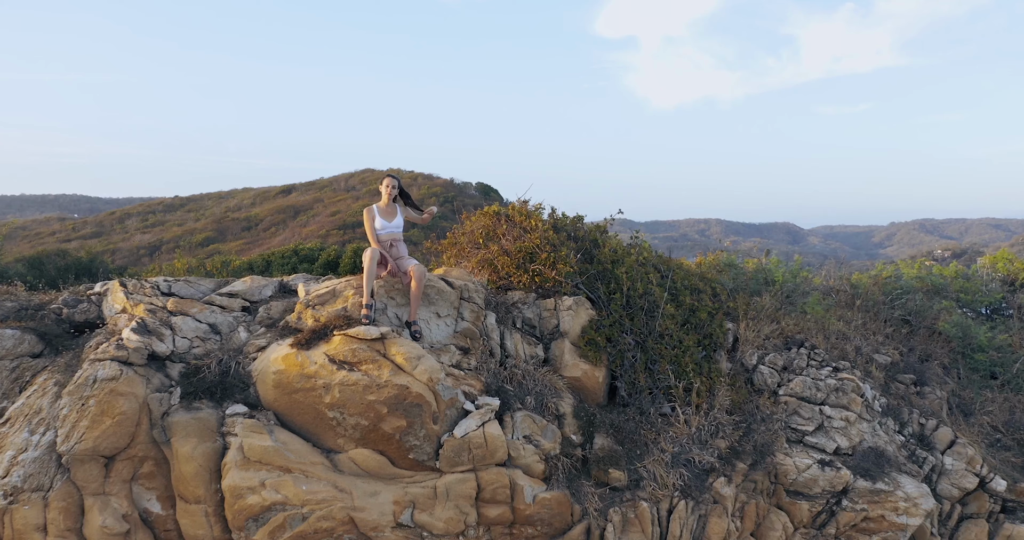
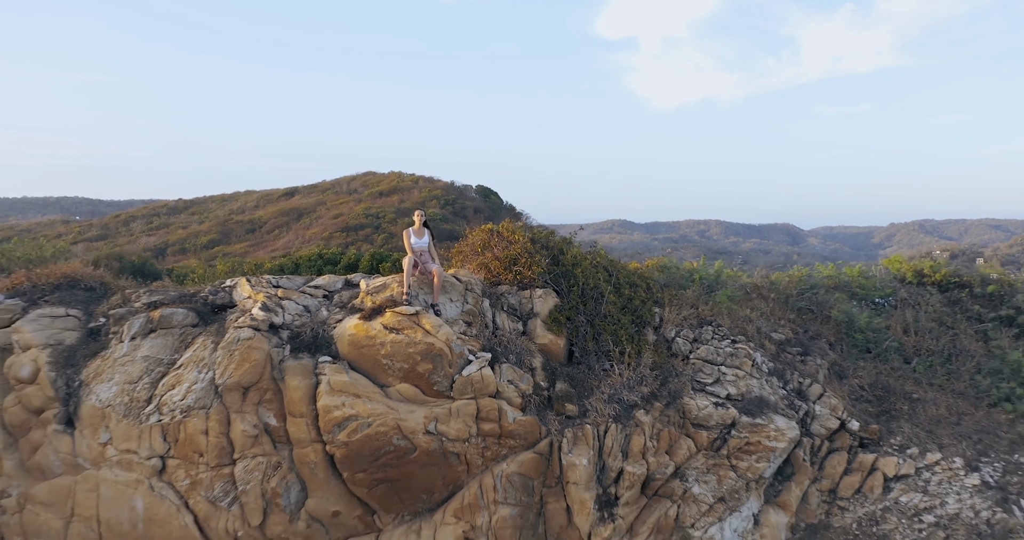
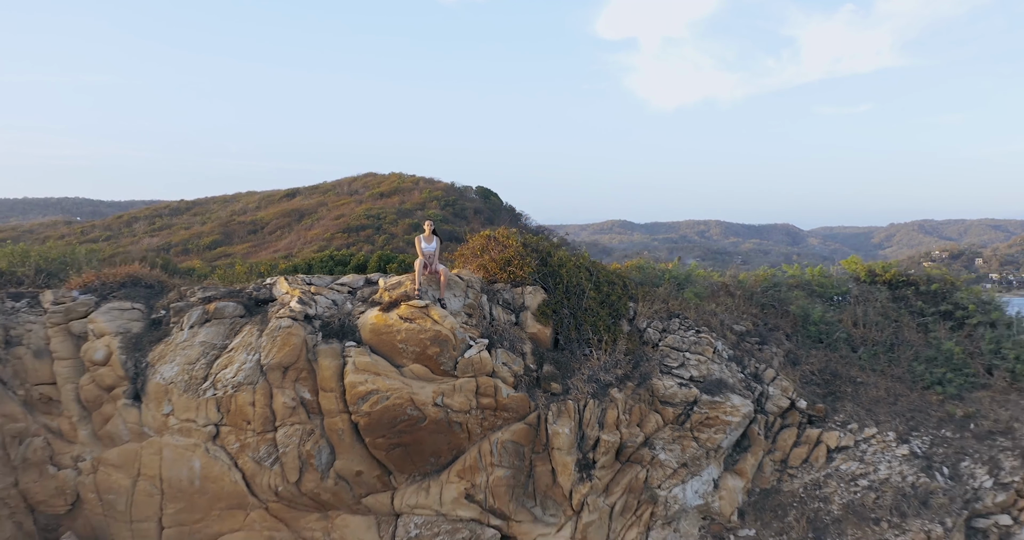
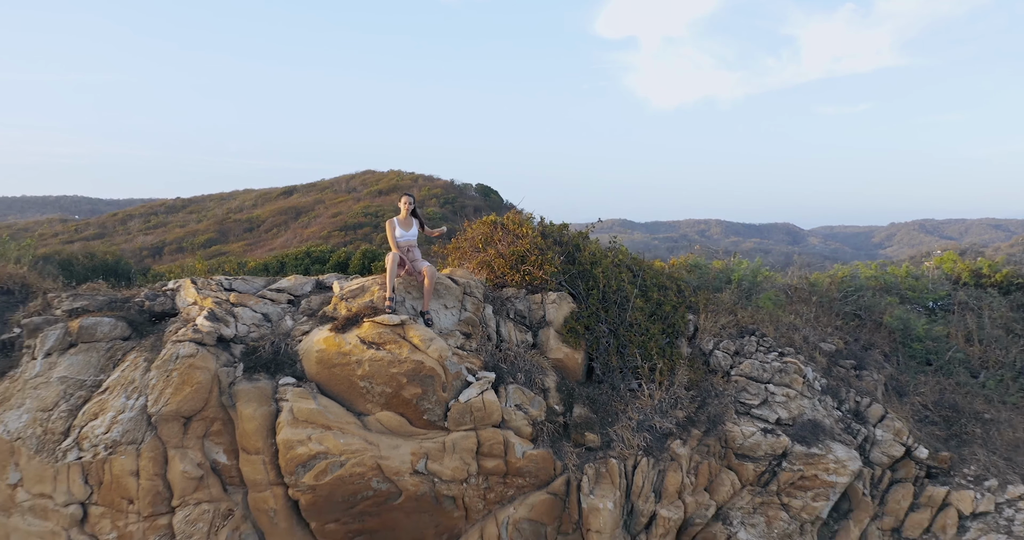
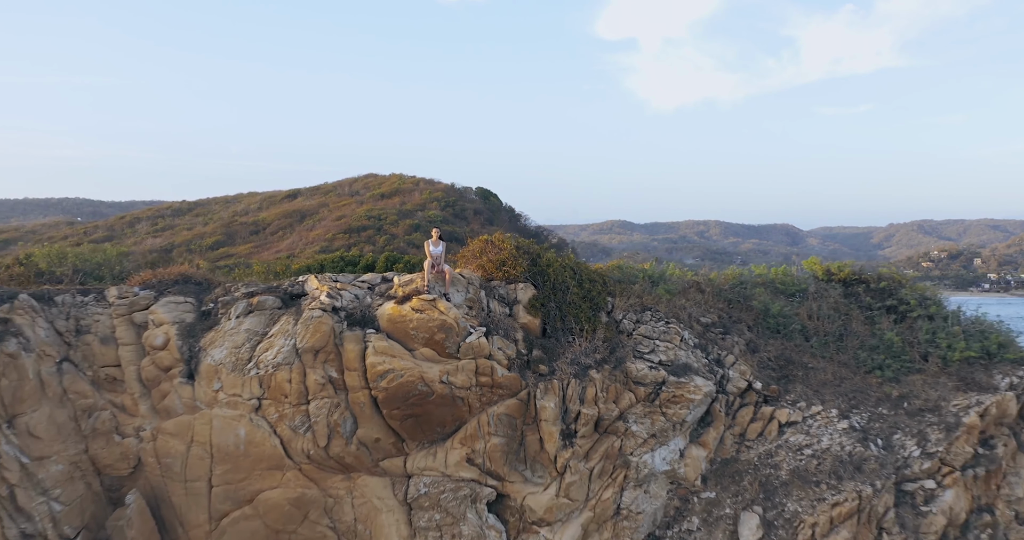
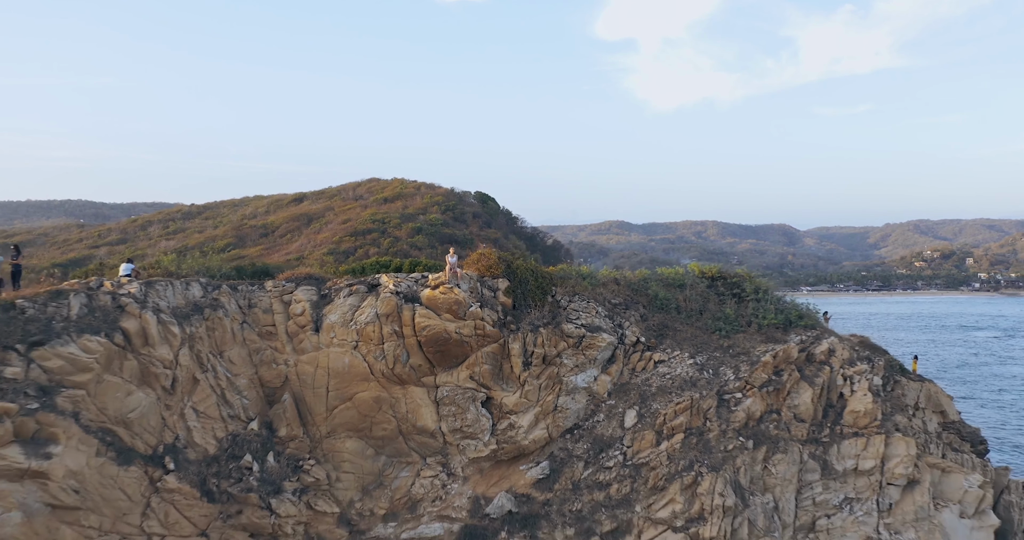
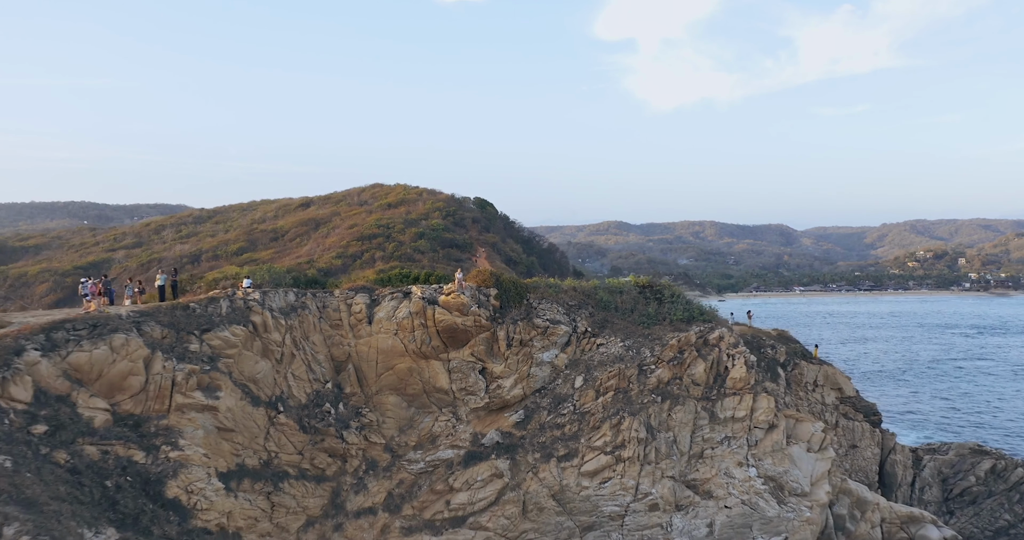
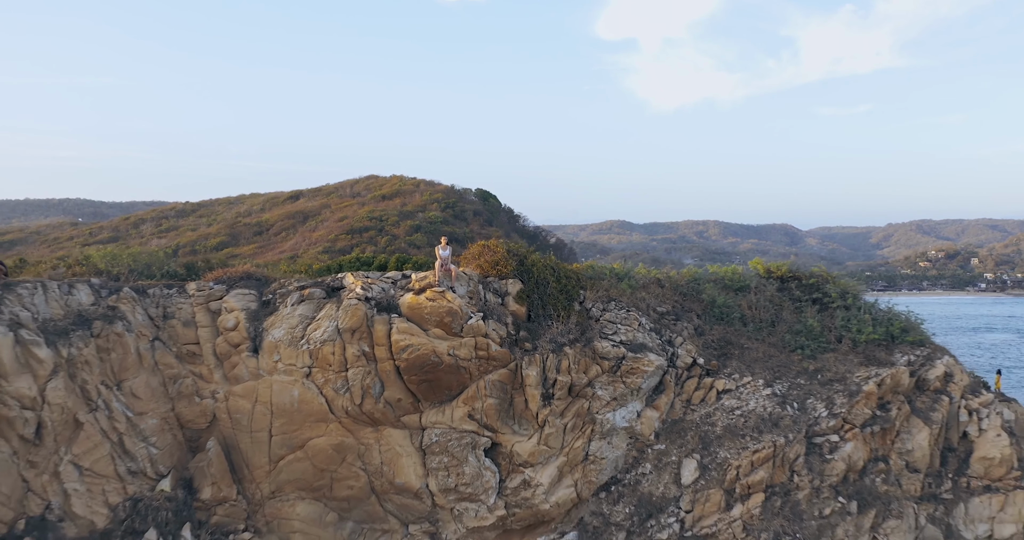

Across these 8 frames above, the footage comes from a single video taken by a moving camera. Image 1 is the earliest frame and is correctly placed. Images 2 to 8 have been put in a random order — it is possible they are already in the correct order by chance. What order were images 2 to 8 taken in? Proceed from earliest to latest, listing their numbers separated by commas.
4, 2, 3, 5, 8, 6, 7
